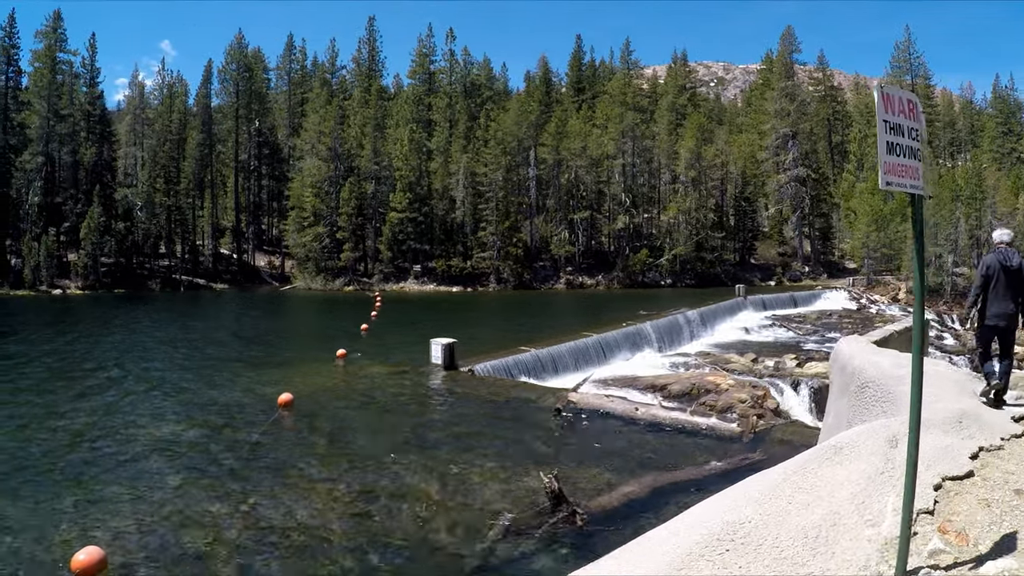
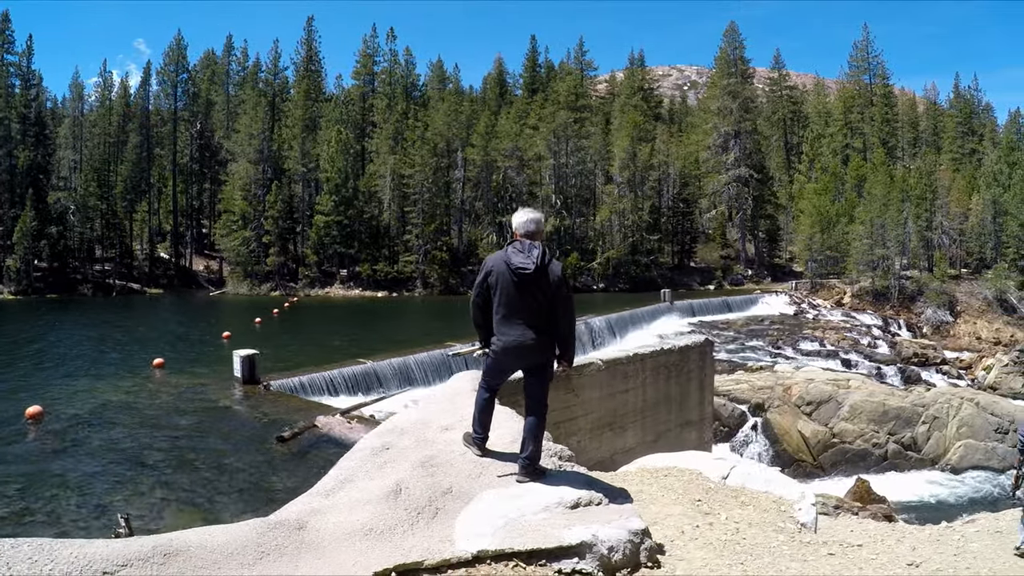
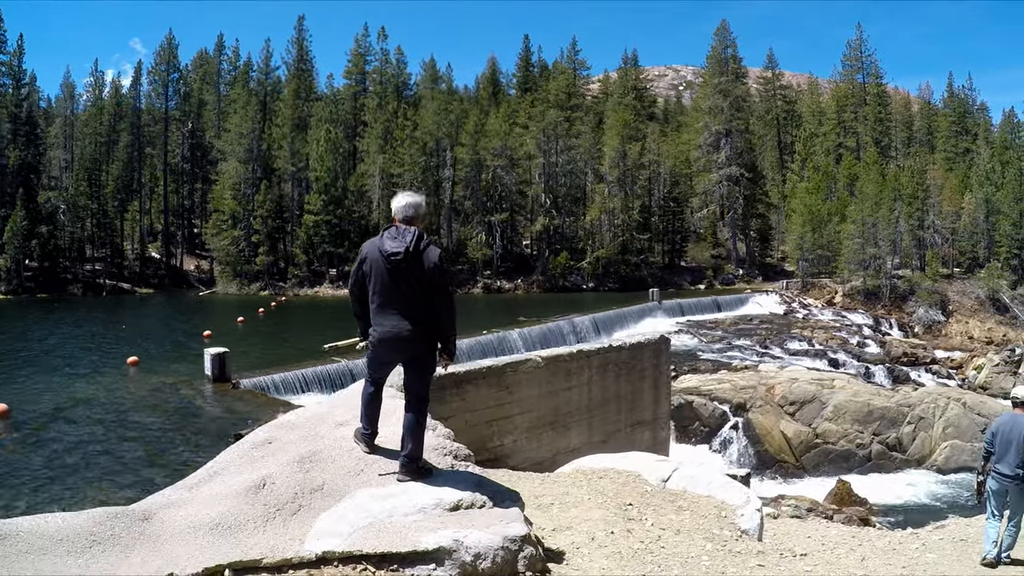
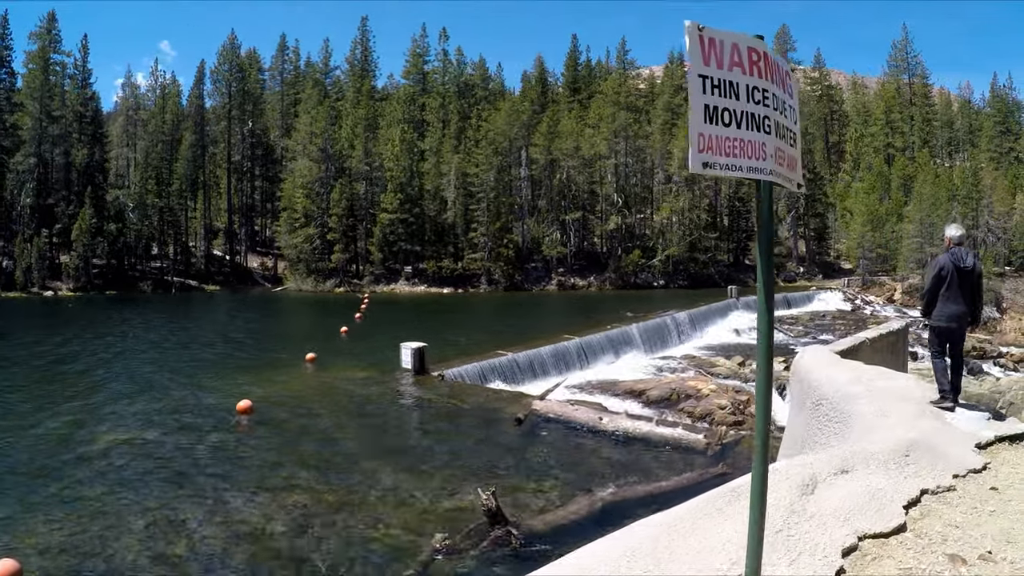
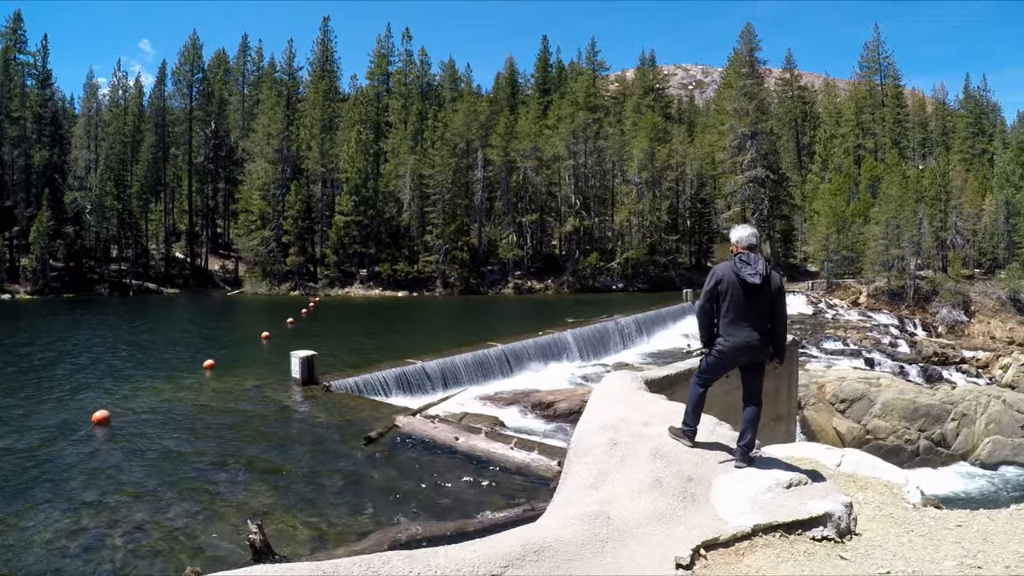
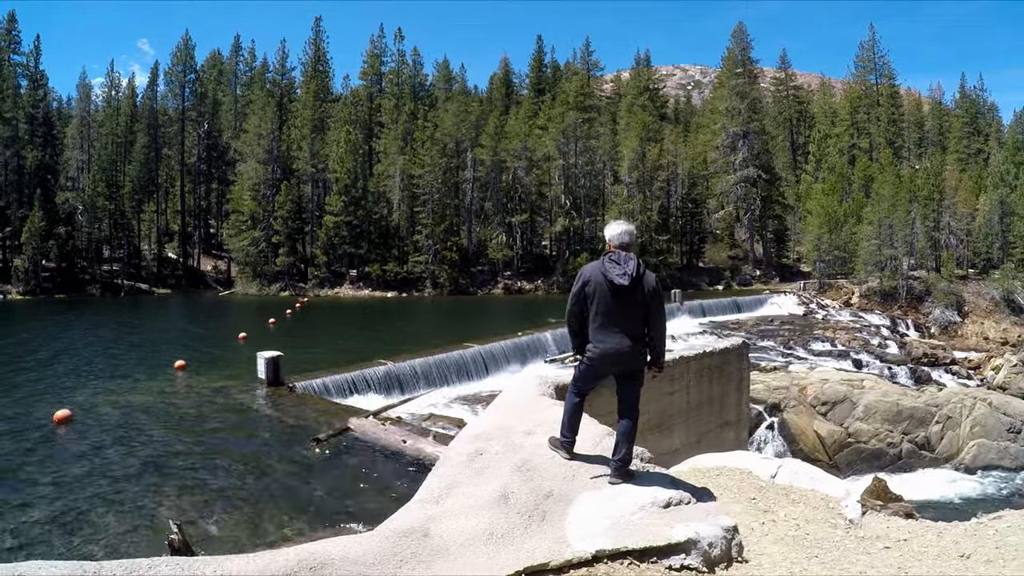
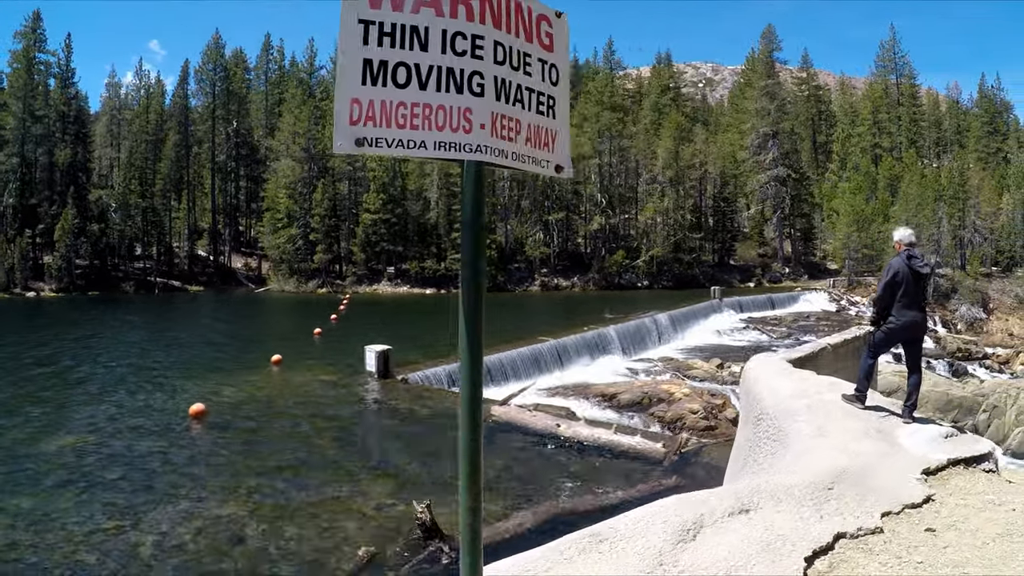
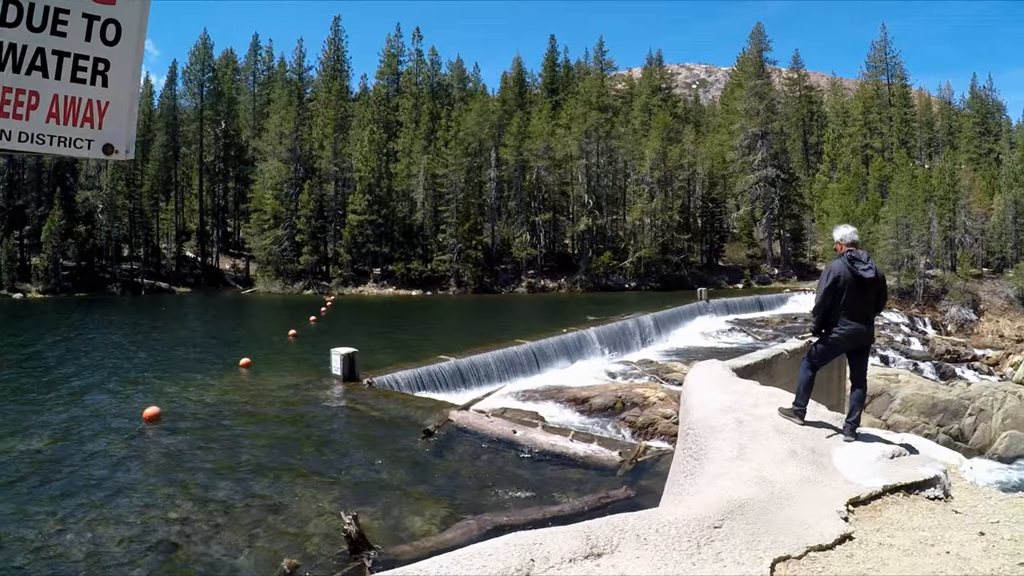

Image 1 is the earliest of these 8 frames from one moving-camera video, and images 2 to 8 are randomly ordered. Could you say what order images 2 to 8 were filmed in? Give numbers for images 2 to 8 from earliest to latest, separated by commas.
4, 7, 8, 5, 6, 2, 3
